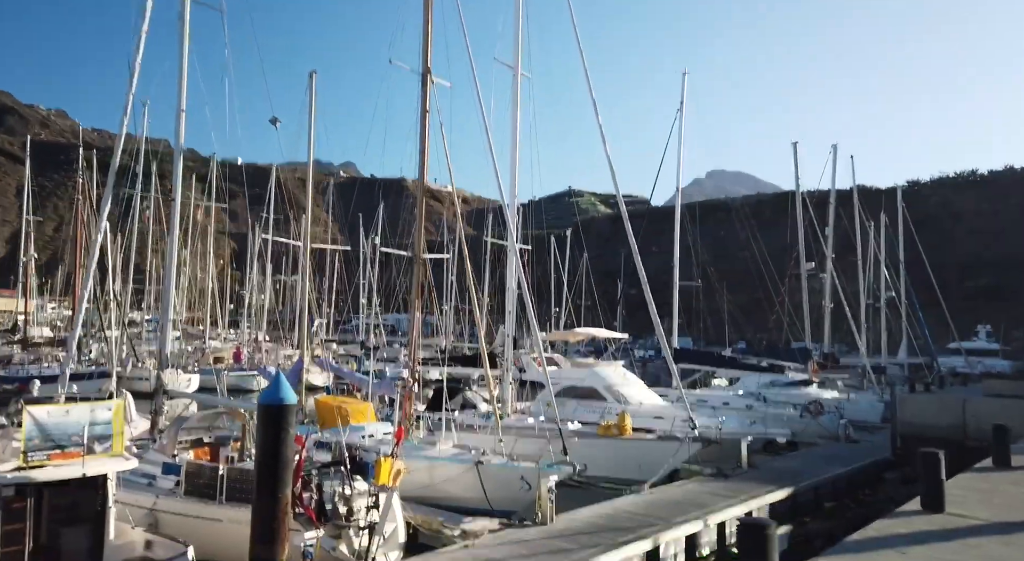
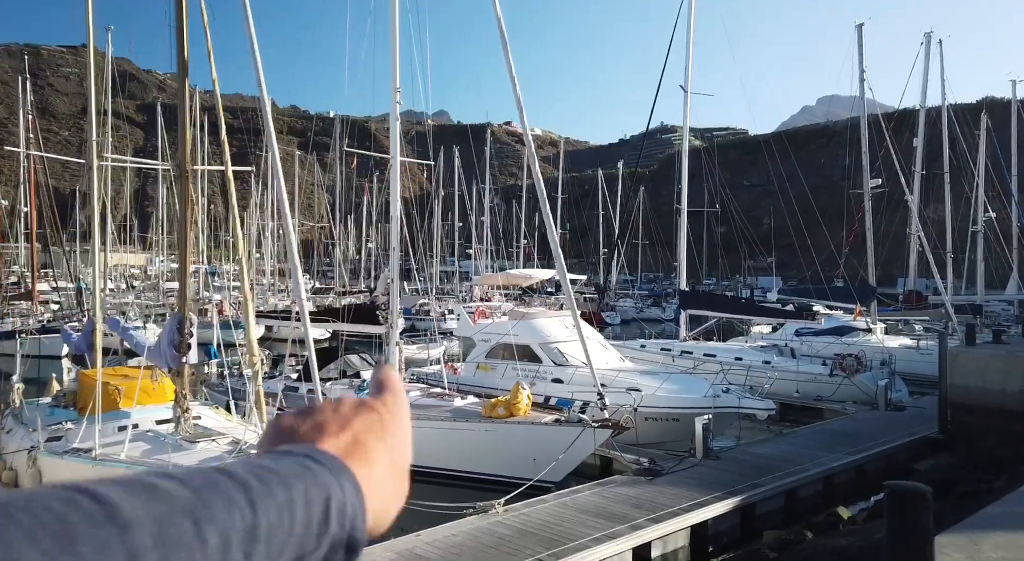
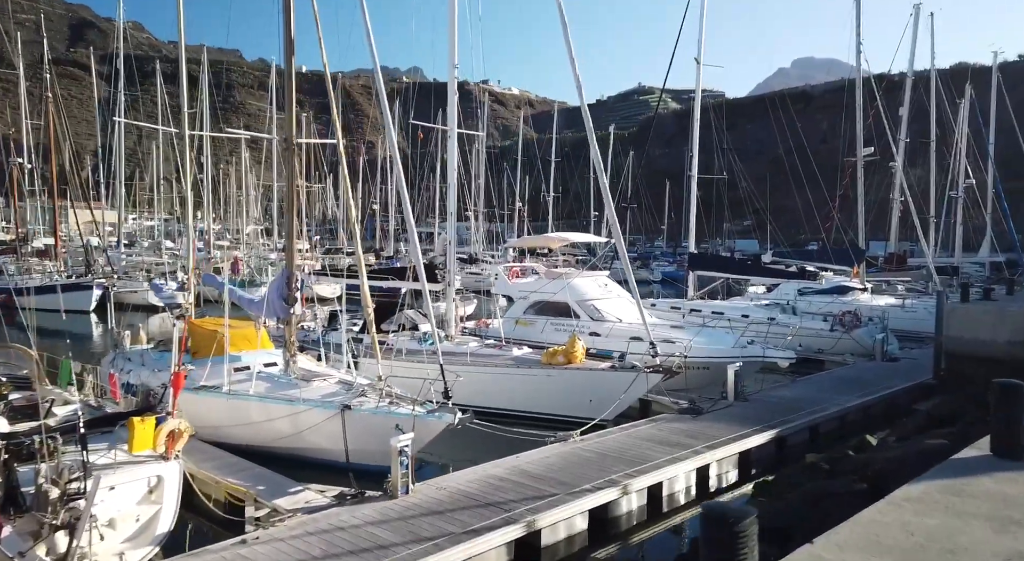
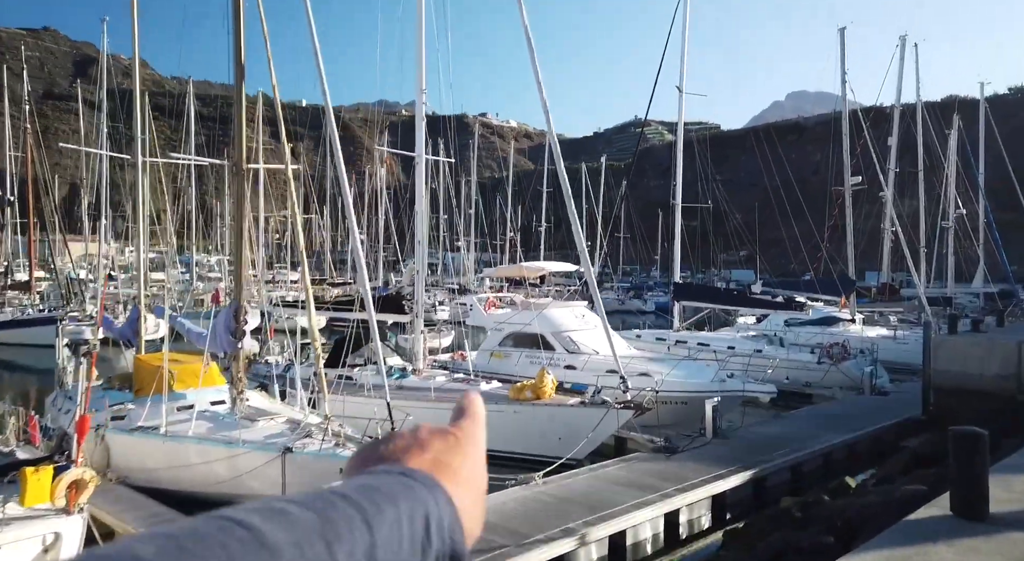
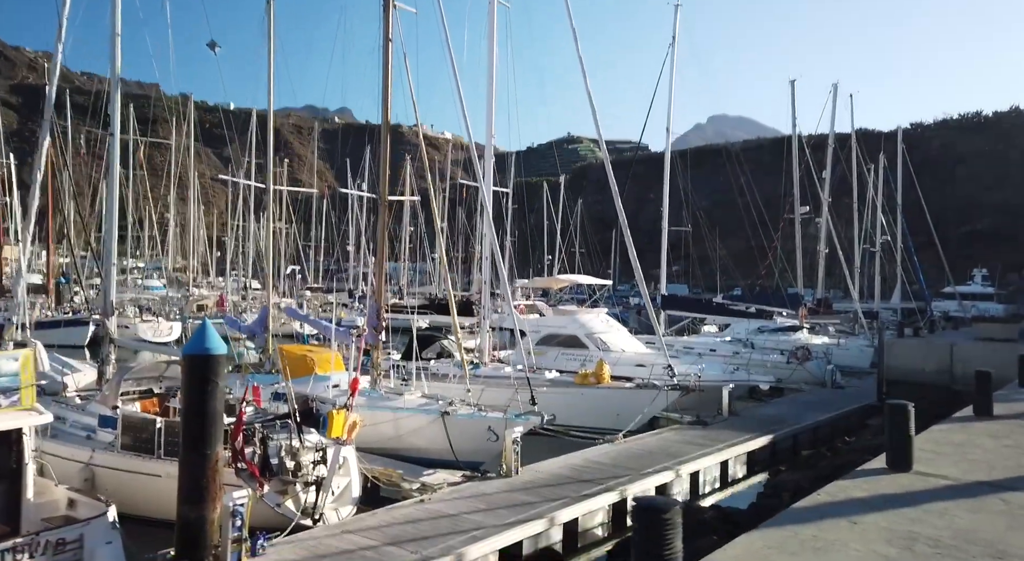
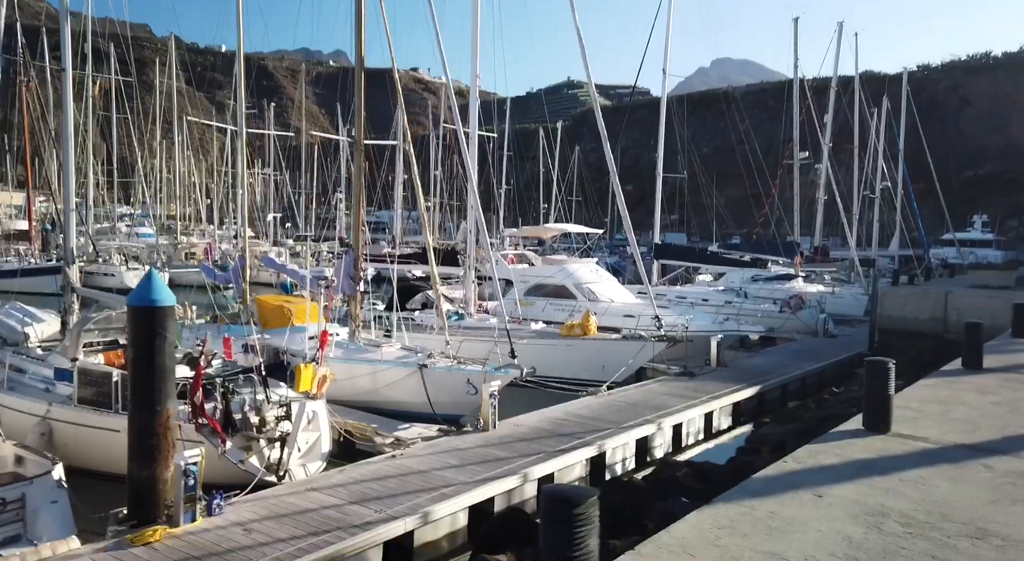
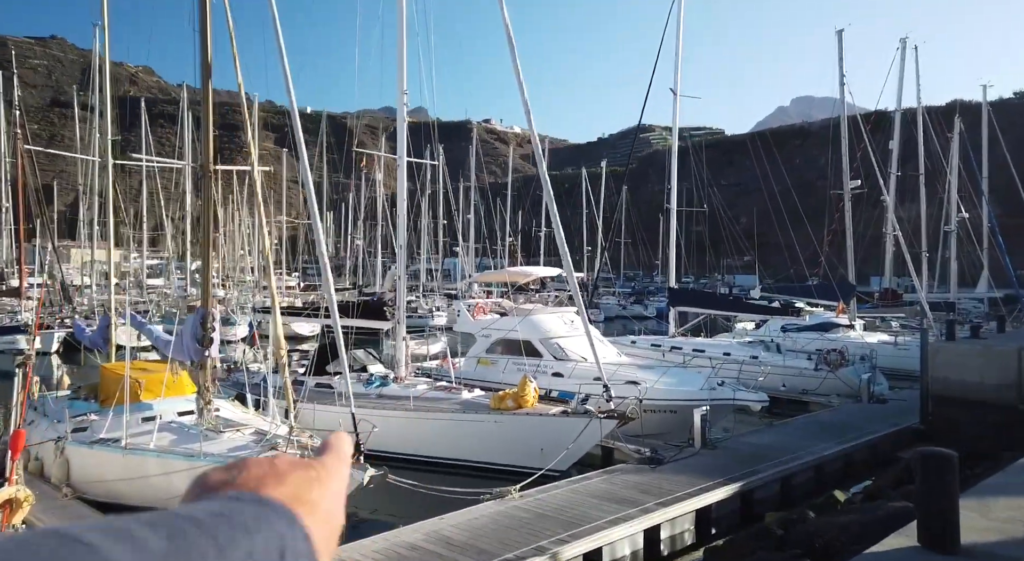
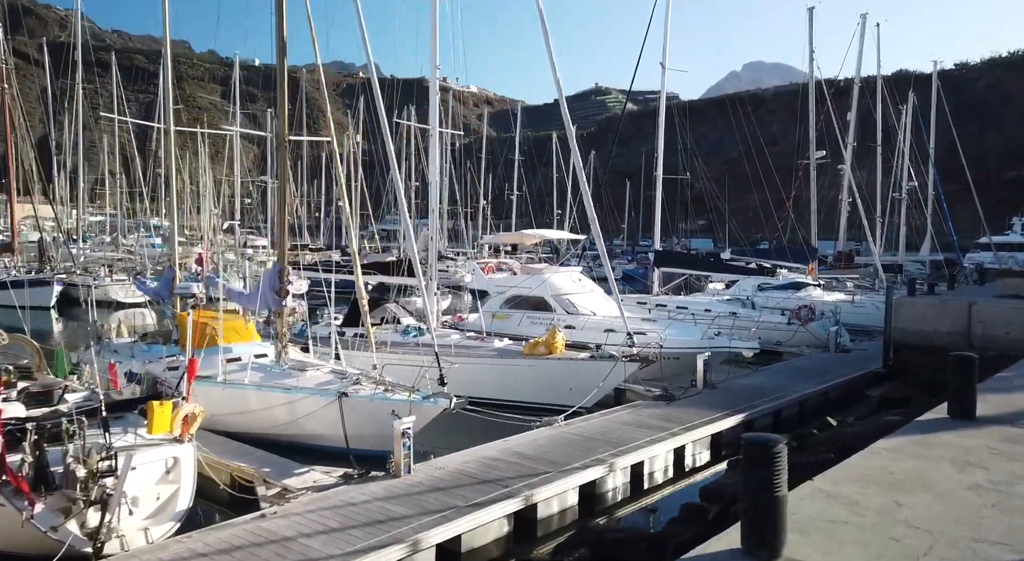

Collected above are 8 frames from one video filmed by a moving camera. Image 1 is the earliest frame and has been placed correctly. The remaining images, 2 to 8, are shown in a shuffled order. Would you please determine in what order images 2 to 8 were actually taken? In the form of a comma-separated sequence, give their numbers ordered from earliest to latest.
5, 6, 8, 3, 4, 7, 2
